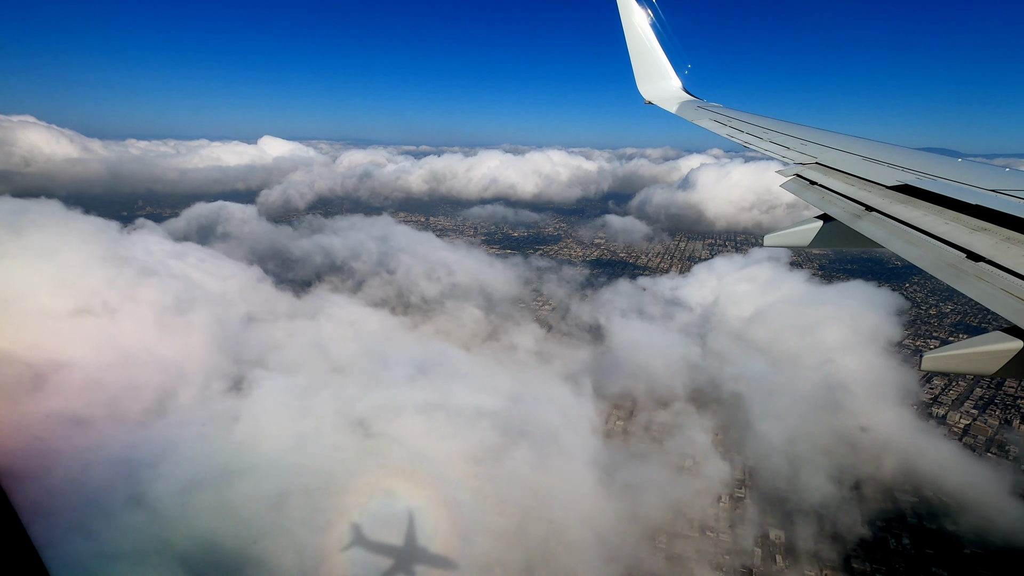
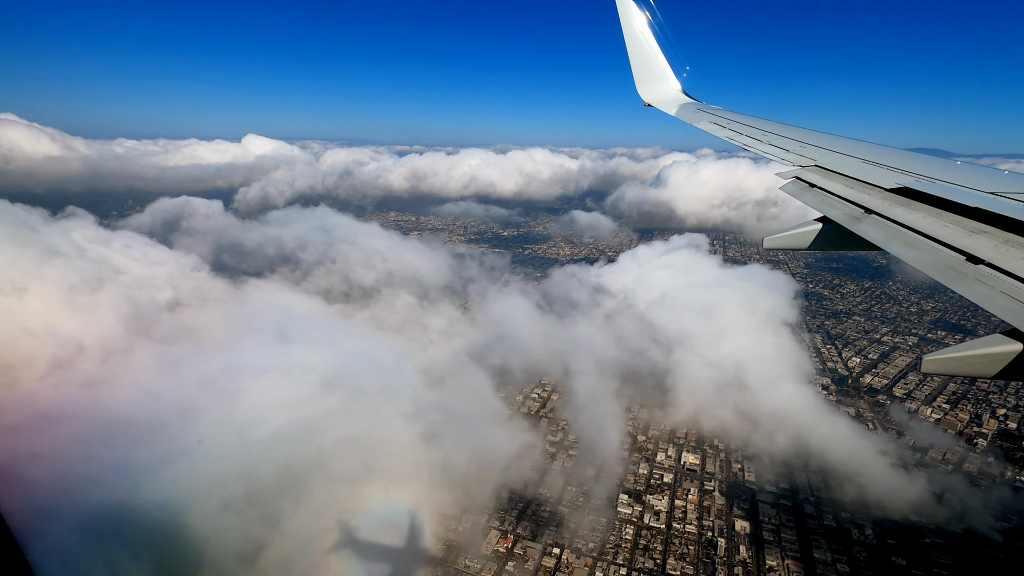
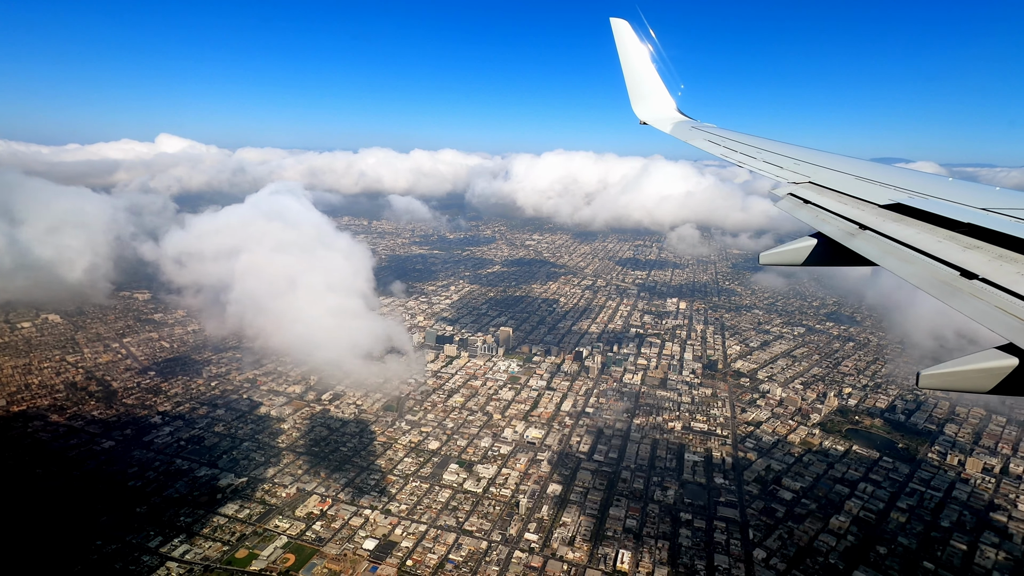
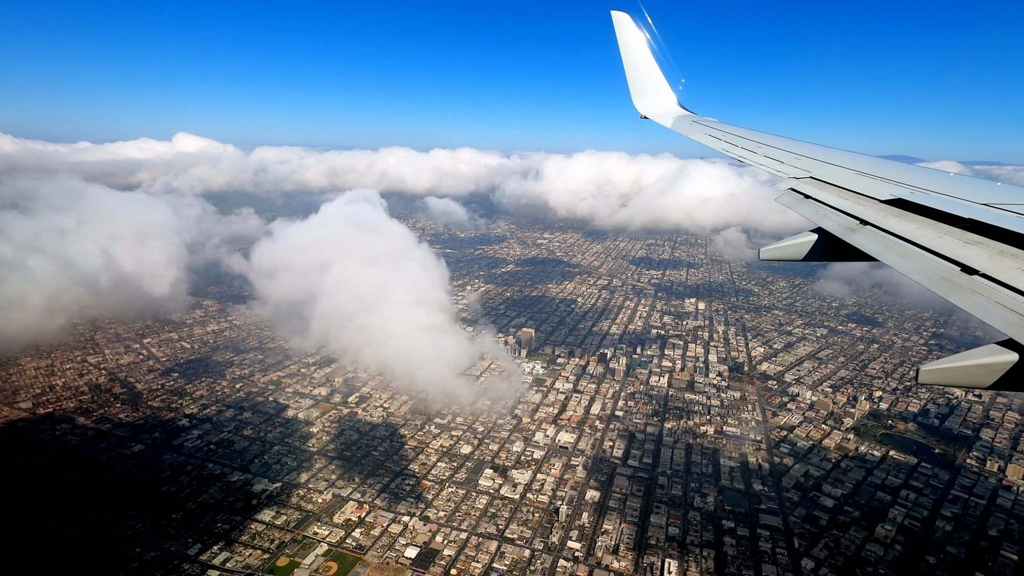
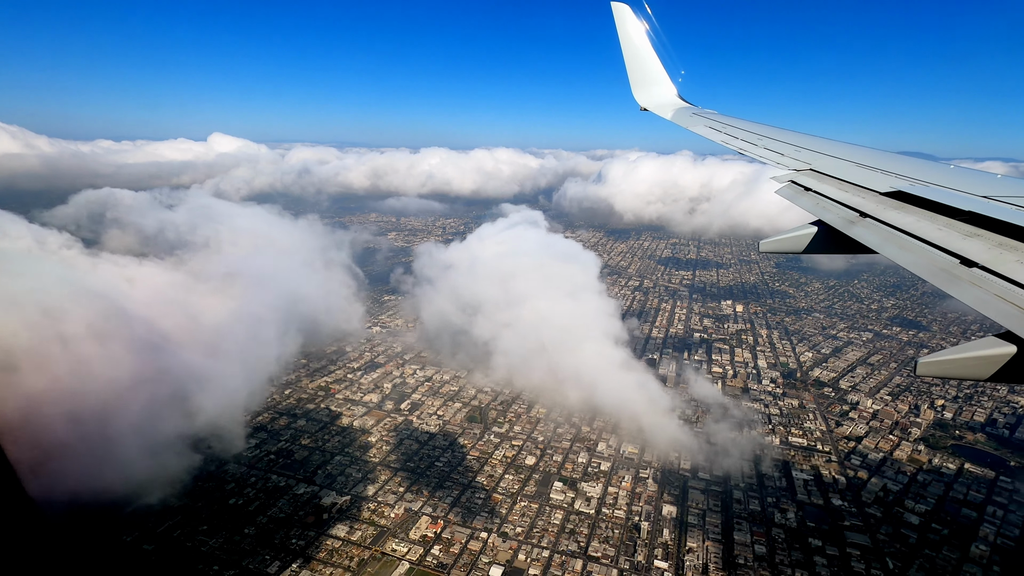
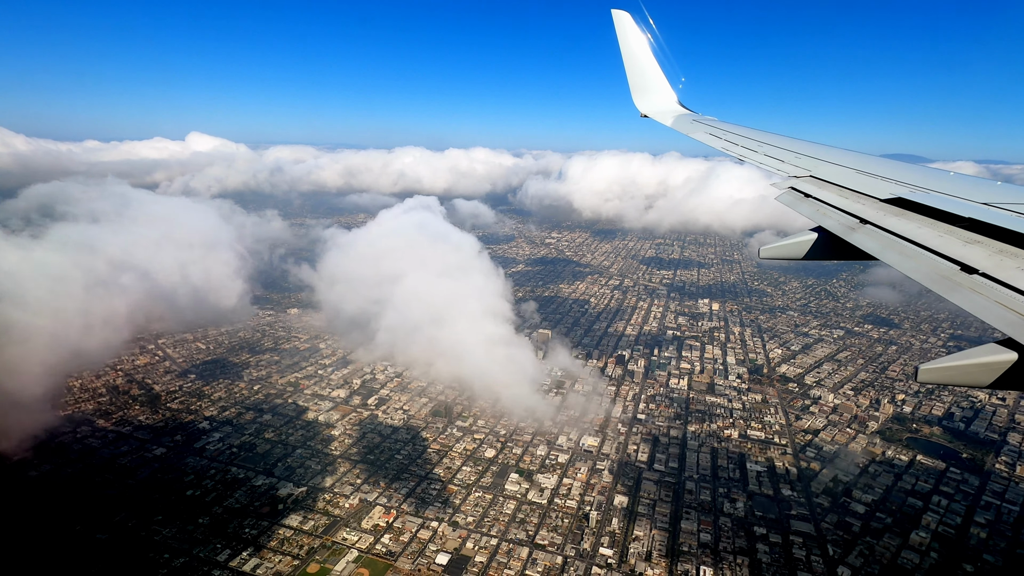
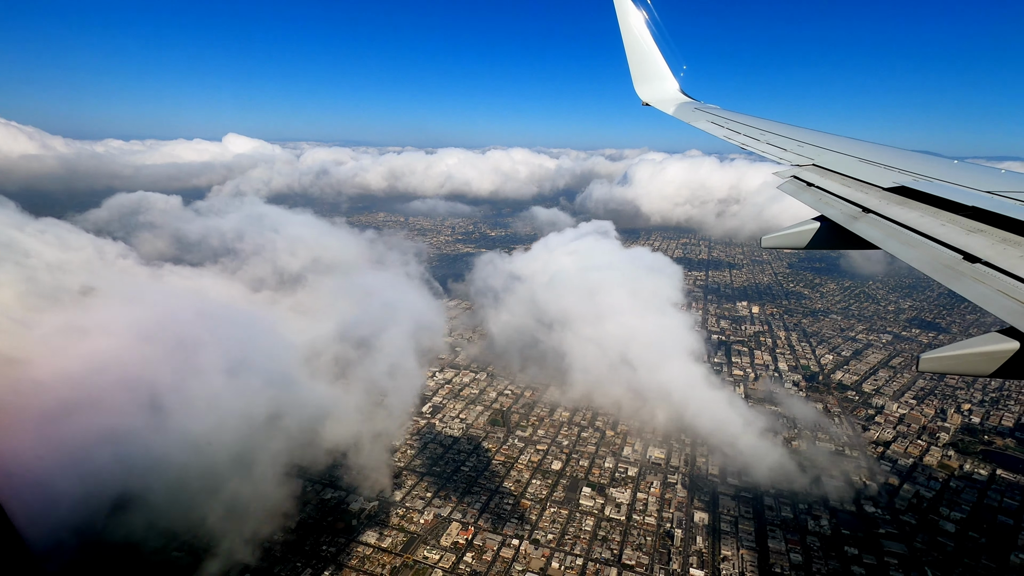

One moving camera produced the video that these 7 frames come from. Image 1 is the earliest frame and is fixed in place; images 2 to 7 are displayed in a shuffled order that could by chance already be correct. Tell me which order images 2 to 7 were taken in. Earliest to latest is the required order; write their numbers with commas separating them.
2, 7, 5, 6, 4, 3
